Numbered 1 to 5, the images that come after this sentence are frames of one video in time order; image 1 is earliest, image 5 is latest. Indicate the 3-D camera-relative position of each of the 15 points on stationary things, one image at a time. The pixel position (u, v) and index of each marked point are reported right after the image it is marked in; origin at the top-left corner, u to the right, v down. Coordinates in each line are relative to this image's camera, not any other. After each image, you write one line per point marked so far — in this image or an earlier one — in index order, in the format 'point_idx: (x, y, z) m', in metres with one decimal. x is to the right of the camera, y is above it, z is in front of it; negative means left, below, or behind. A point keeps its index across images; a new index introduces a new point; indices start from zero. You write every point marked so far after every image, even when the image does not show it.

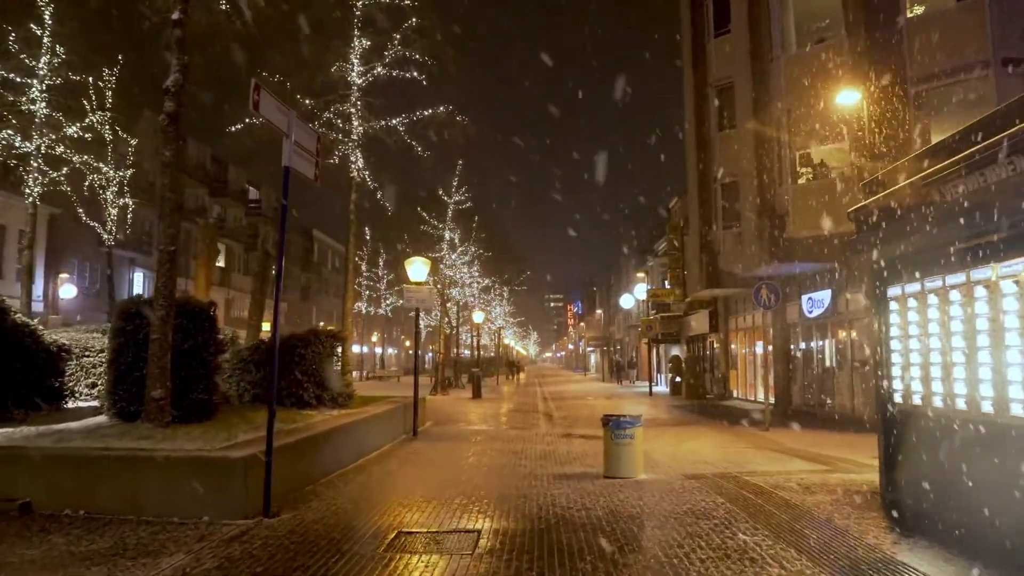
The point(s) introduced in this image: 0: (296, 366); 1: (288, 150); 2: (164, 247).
0: (-4.0, -1.4, +14.1) m
1: (-2.3, +1.4, +8.0) m
2: (-4.4, +0.5, +9.7) m
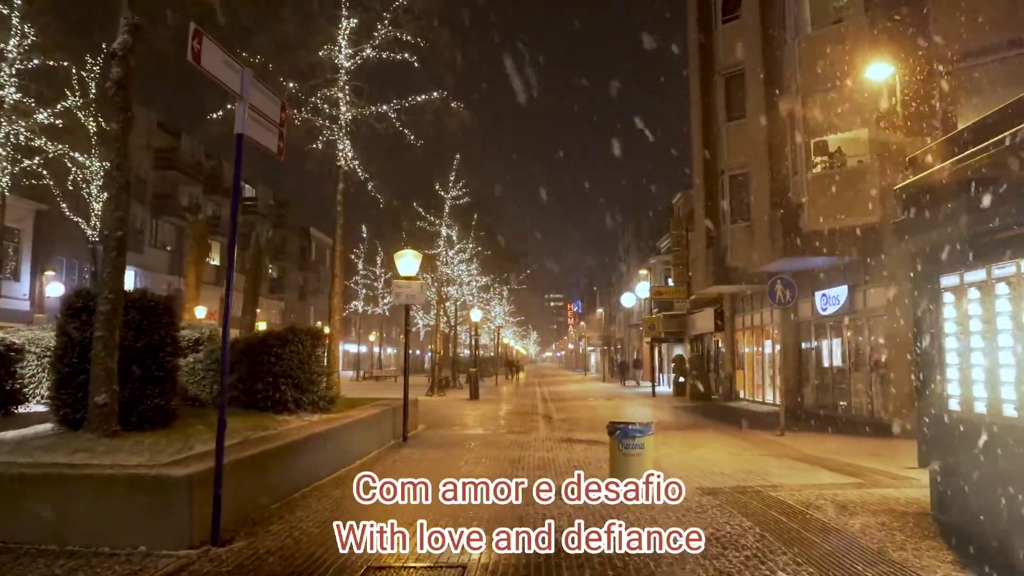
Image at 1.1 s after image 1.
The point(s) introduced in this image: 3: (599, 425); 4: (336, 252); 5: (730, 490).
0: (-4.0, -1.3, +13.0) m
1: (-2.4, +1.5, +6.9) m
2: (-4.5, +0.6, +8.6) m
3: (+2.2, -3.5, +19.6) m
4: (-4.4, +0.9, +19.3) m
5: (+2.6, -2.4, +9.3) m
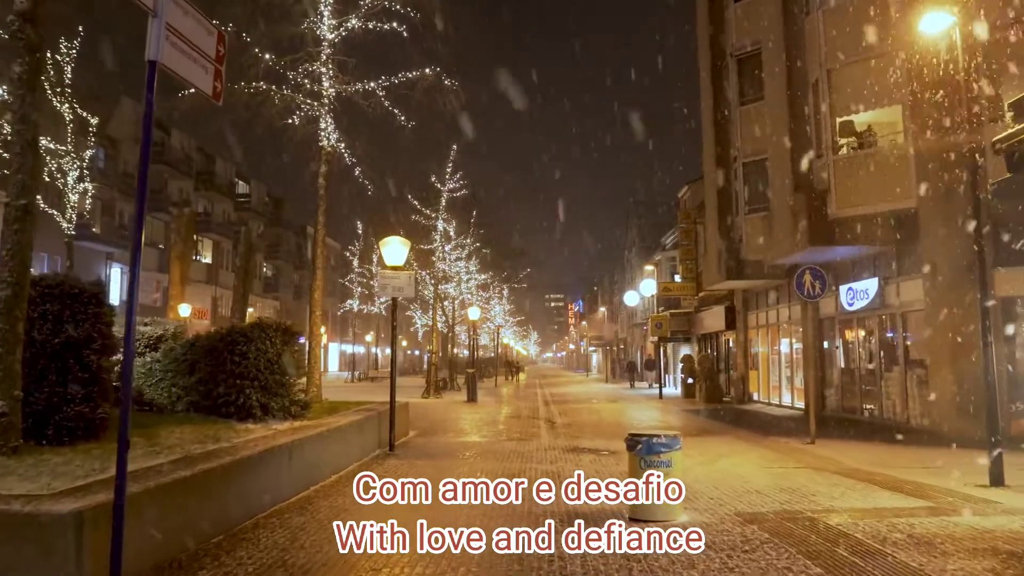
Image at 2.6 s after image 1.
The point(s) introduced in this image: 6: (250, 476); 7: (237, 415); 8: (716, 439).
0: (-4.0, -1.1, +11.3) m
1: (-2.4, +1.7, +5.3) m
2: (-4.5, +0.8, +7.0) m
3: (+2.2, -3.3, +18.0) m
4: (-4.4, +1.1, +17.7) m
5: (+2.6, -2.3, +7.6) m
6: (-2.6, -1.9, +7.8) m
7: (-4.0, -1.9, +11.4) m
8: (+4.2, -3.1, +15.9) m
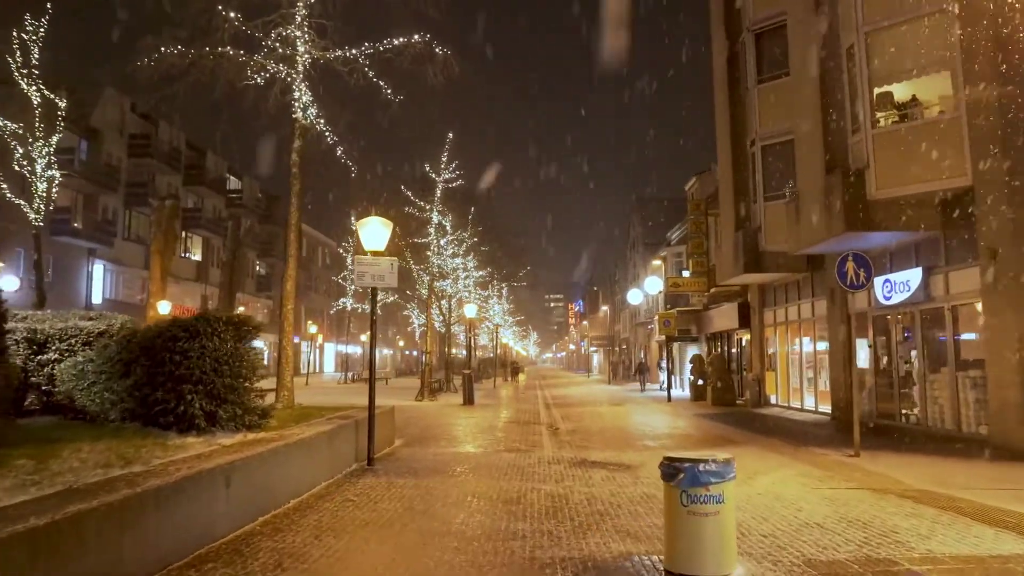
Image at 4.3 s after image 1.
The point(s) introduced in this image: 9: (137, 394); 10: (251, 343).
0: (-4.1, -1.0, +9.4) m
1: (-2.5, +1.9, +3.3) m
2: (-4.5, +1.0, +5.0) m
3: (+2.2, -3.2, +16.1) m
4: (-4.5, +1.3, +15.7) m
5: (+2.6, -2.1, +5.7) m
6: (-2.7, -1.7, +5.9) m
7: (-4.1, -1.7, +9.4) m
8: (+4.2, -2.9, +14.0) m
9: (-4.6, -1.3, +9.5) m
10: (-3.5, -0.7, +10.1) m
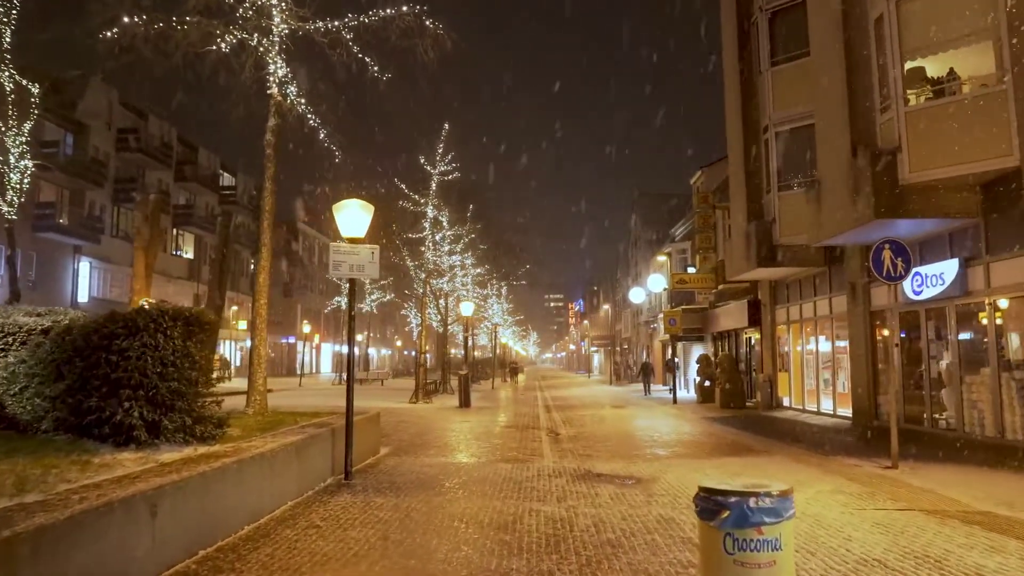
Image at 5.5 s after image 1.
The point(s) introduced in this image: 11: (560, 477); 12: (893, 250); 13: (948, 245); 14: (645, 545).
0: (-4.1, -0.8, +8.0) m
1: (-2.5, +2.0, +2.0) m
2: (-4.6, +1.1, +3.7) m
3: (+2.1, -3.0, +14.7) m
4: (-4.5, +1.4, +14.4) m
5: (+2.5, -1.9, +4.4) m
6: (-2.7, -1.6, +4.5) m
7: (-4.1, -1.6, +8.1) m
8: (+4.1, -2.8, +12.6) m
9: (-4.7, -1.2, +8.1) m
10: (-3.5, -0.6, +8.7) m
11: (+0.7, -2.7, +11.2) m
12: (+5.7, +0.6, +11.6) m
13: (+8.2, +0.8, +14.5) m
14: (+1.2, -2.3, +6.8) m
